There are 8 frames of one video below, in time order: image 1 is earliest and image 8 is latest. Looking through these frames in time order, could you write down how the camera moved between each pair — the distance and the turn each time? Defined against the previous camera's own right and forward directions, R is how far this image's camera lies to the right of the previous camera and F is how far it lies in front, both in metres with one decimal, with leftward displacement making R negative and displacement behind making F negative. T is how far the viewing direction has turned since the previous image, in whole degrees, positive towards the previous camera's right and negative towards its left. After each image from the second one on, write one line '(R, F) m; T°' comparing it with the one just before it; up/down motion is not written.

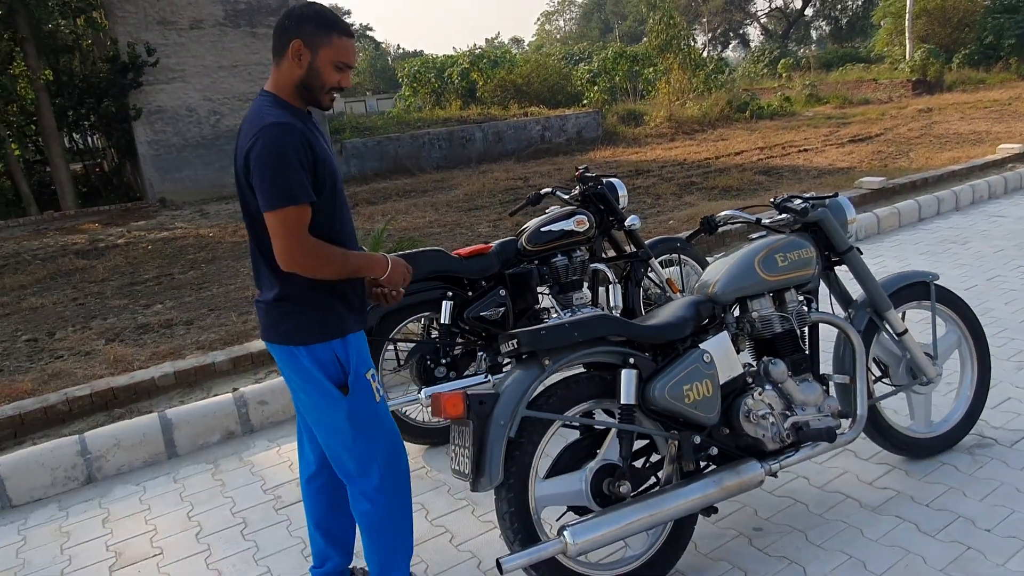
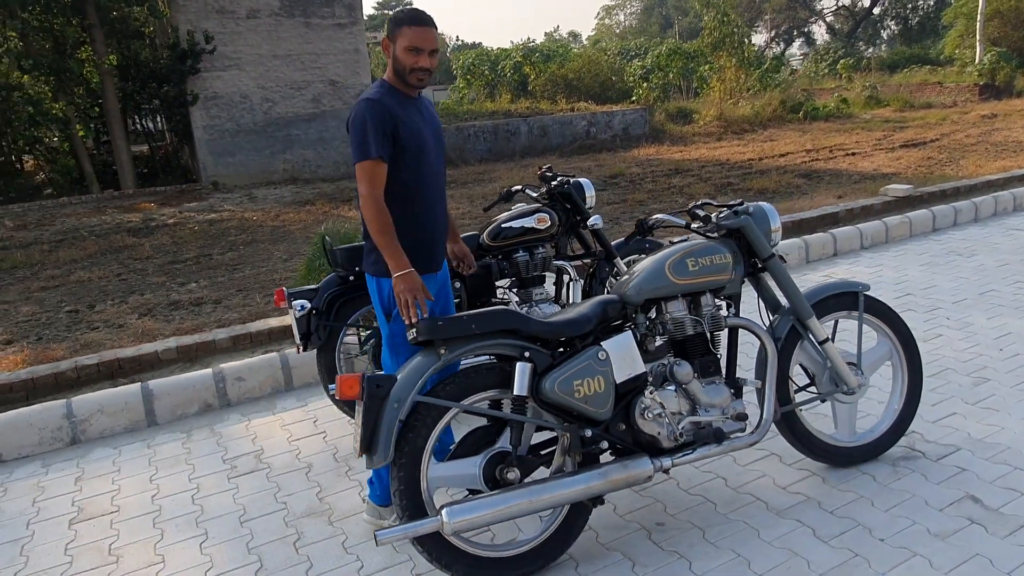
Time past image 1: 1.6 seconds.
(+0.5, -0.1) m; -4°
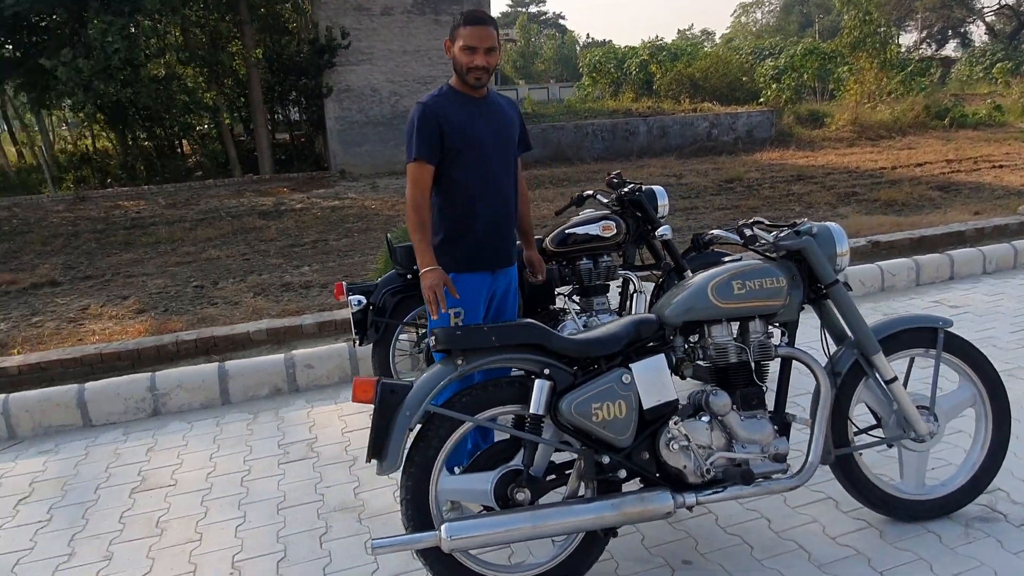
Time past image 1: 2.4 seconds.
(+0.3, +0.1) m; -9°
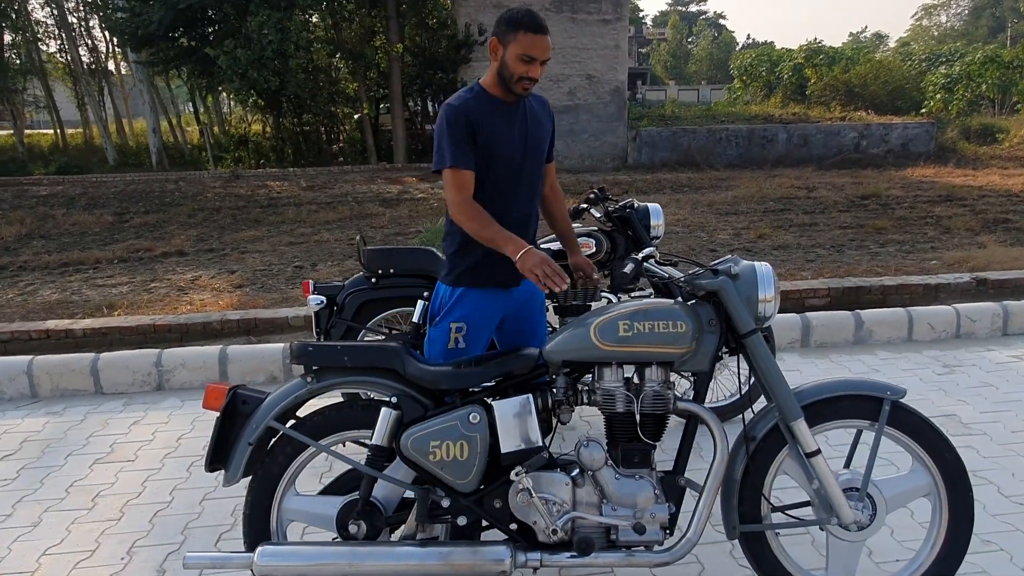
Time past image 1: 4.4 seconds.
(+0.9, +0.3) m; -11°
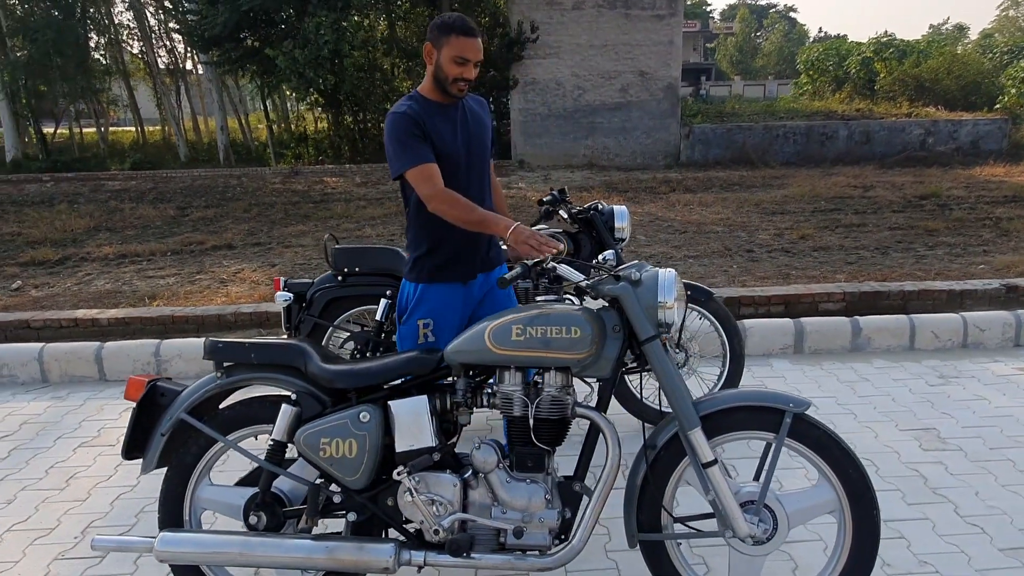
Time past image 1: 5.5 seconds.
(+0.5, 0.0) m; -5°
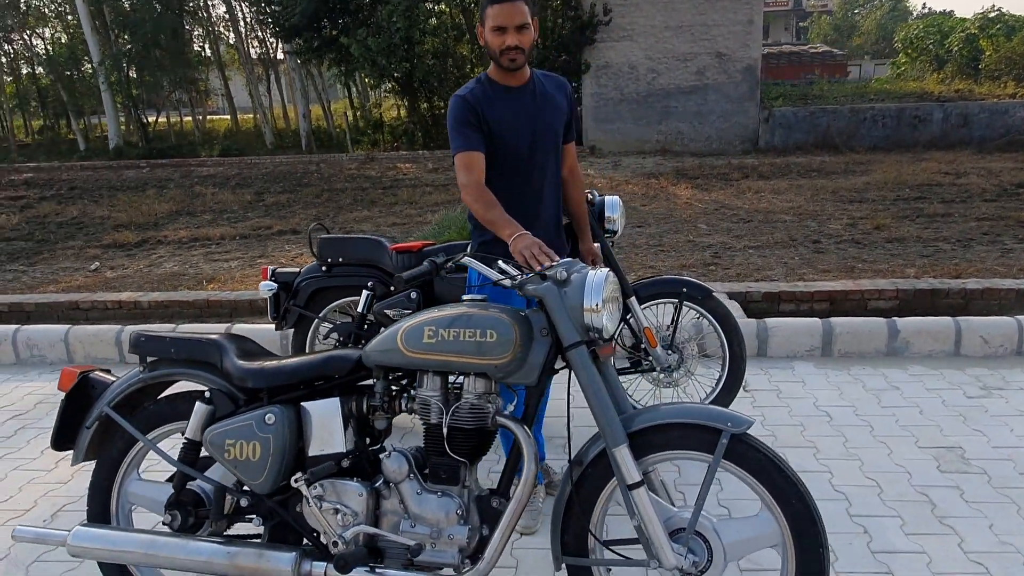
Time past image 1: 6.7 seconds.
(+0.5, +0.2) m; -6°
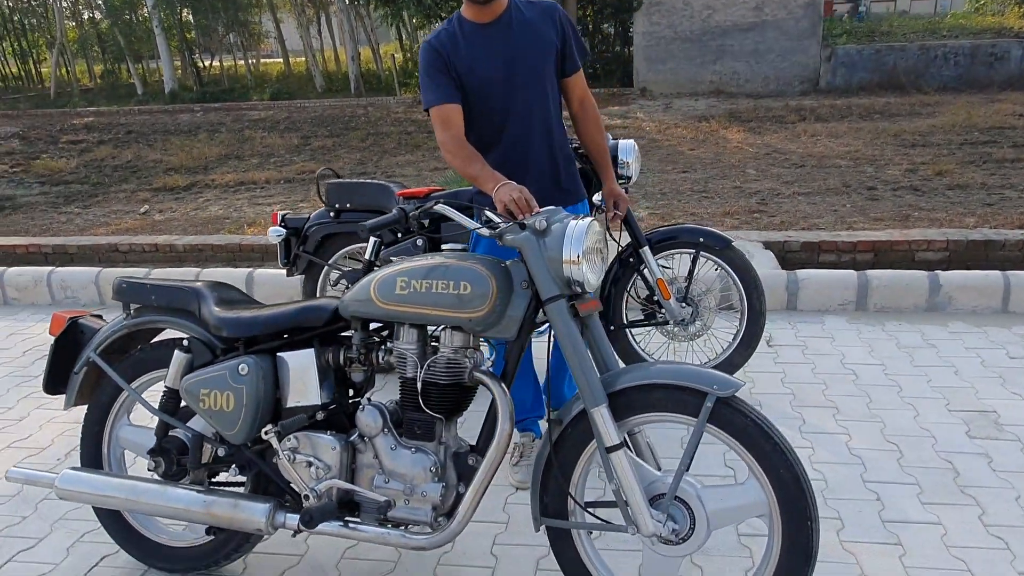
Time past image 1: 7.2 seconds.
(+0.2, +0.1) m; -4°
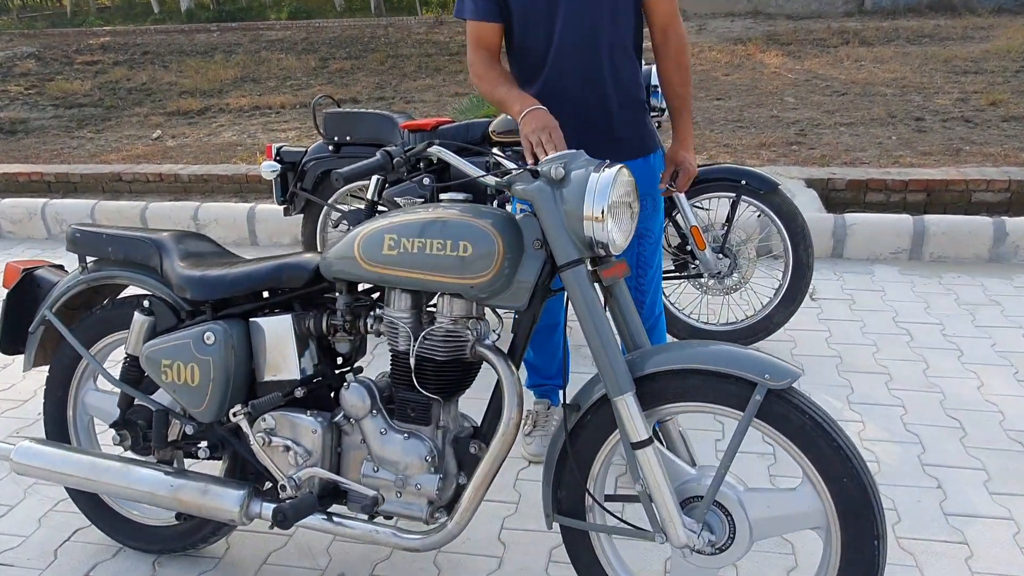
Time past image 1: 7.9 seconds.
(0.0, +0.4) m; -2°
